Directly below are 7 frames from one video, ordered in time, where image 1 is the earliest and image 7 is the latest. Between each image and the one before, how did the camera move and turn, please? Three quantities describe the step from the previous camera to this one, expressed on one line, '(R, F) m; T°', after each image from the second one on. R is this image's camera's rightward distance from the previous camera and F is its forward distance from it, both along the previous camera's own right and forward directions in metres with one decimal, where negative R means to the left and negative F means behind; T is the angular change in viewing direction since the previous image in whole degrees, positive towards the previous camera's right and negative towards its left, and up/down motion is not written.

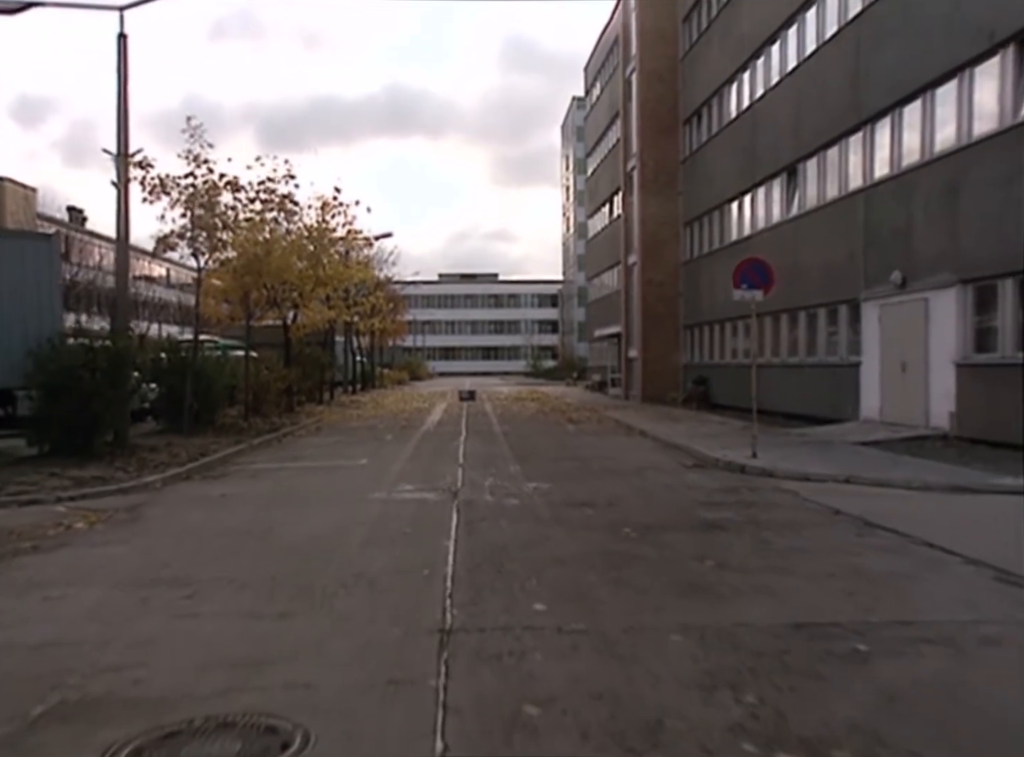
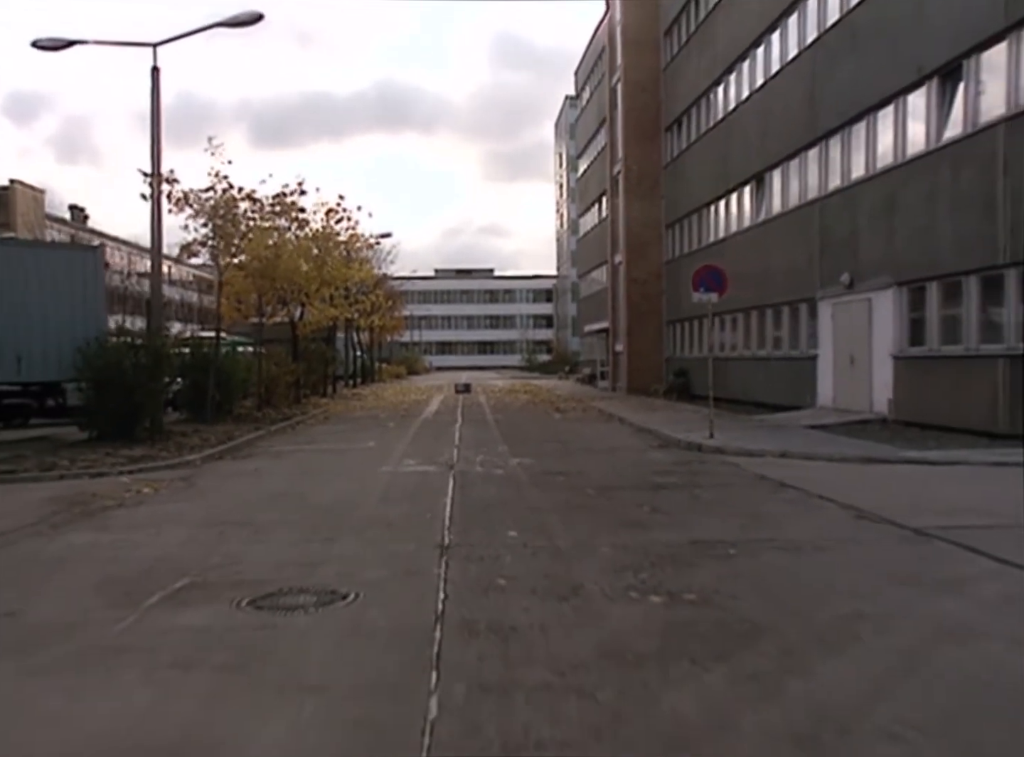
(+0.2, -2.3) m; 0°
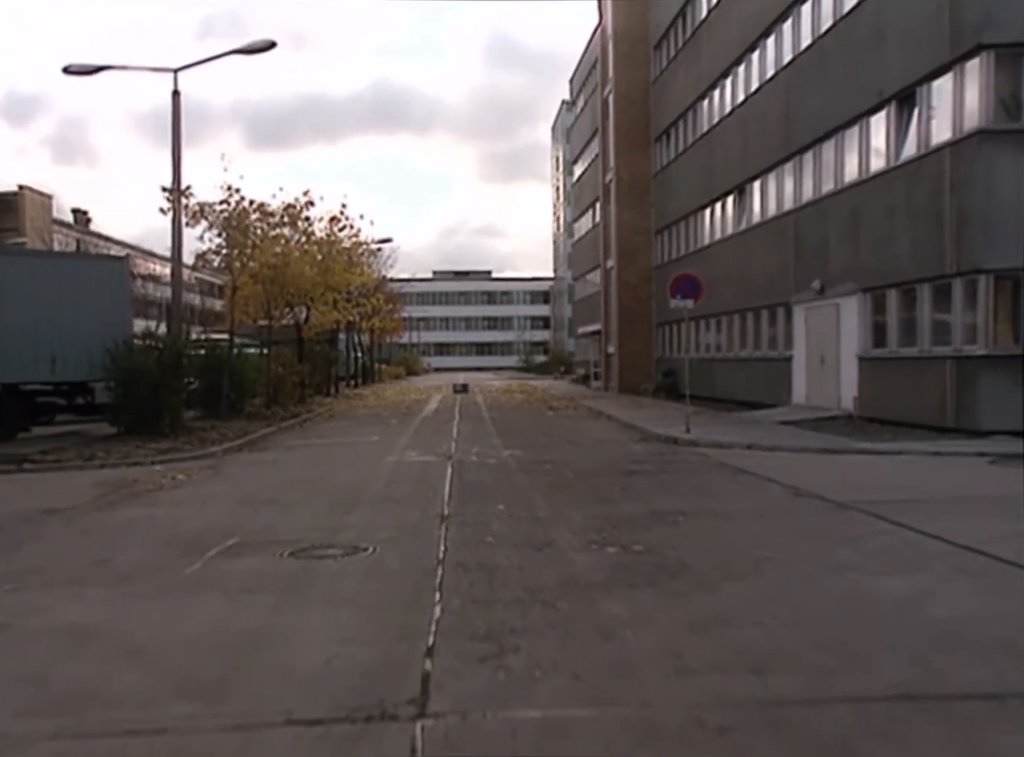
(+0.1, -1.6) m; 0°
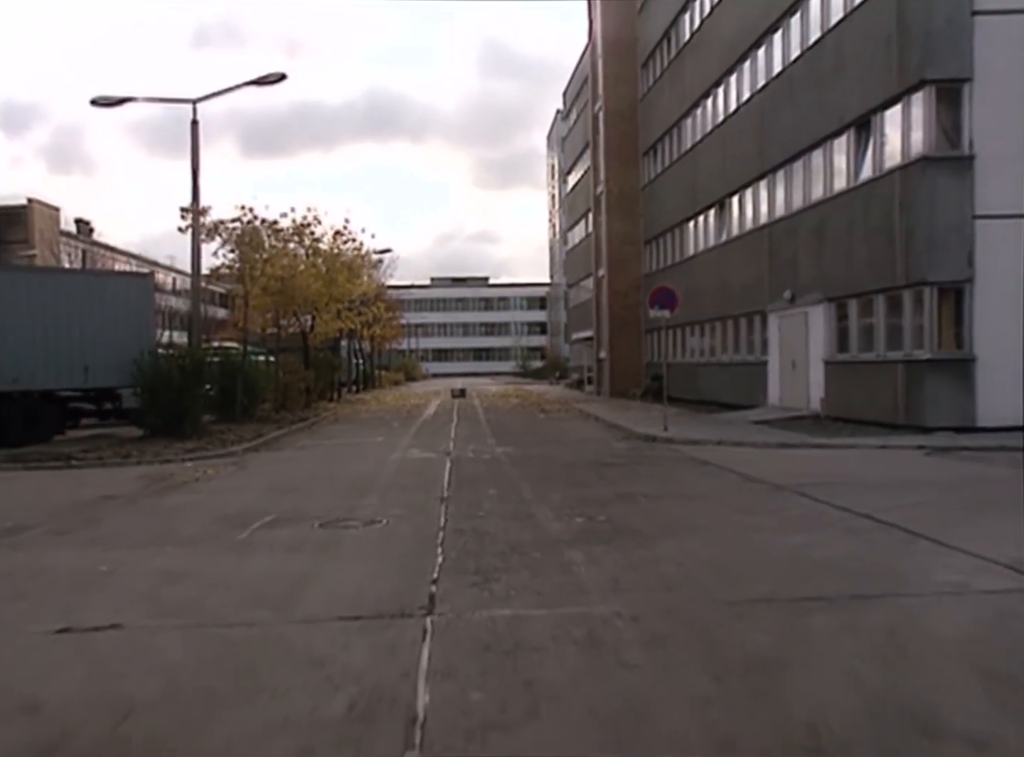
(+0.1, -1.8) m; 0°
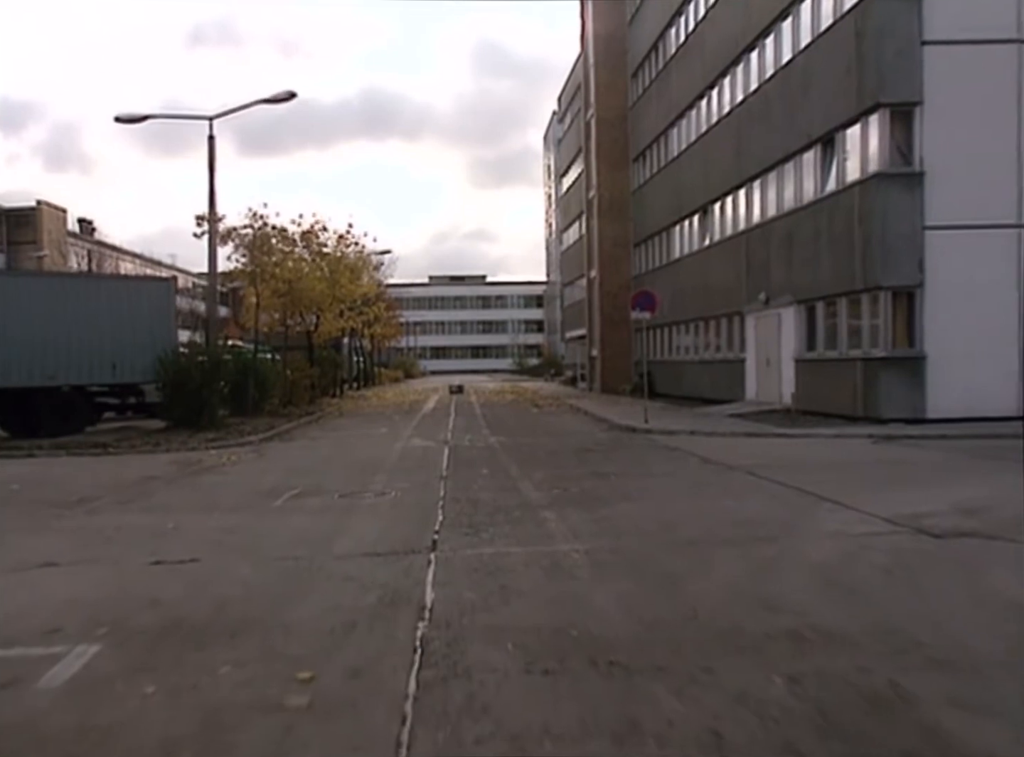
(+0.1, -1.8) m; 0°
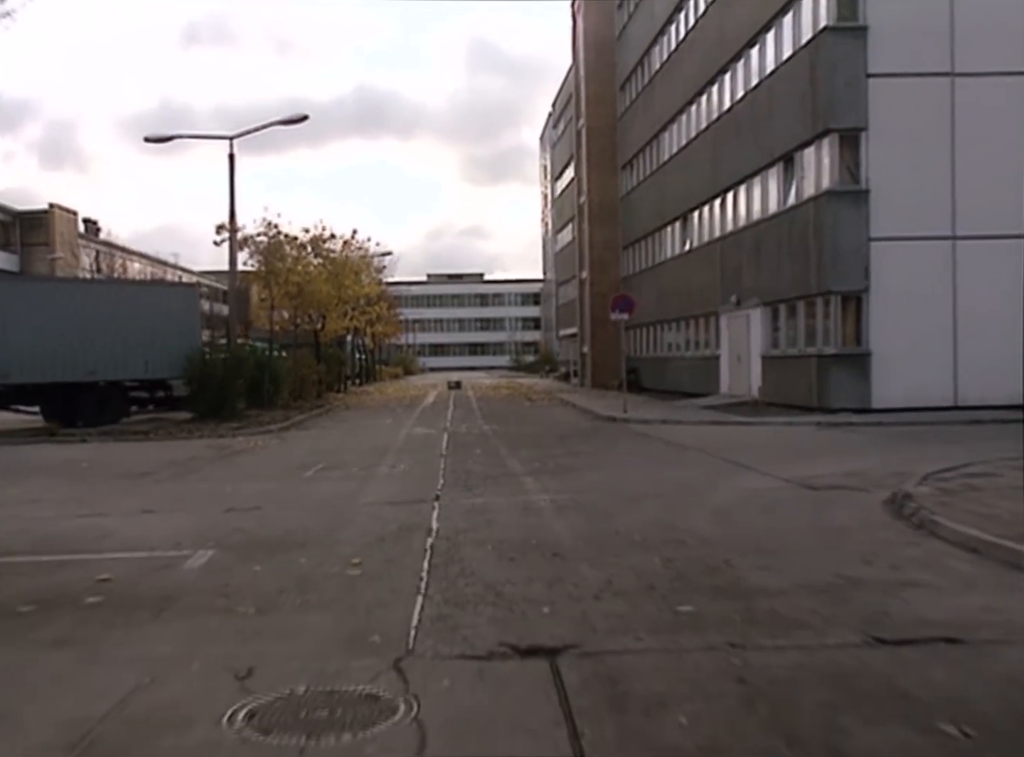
(+0.2, -2.5) m; 0°
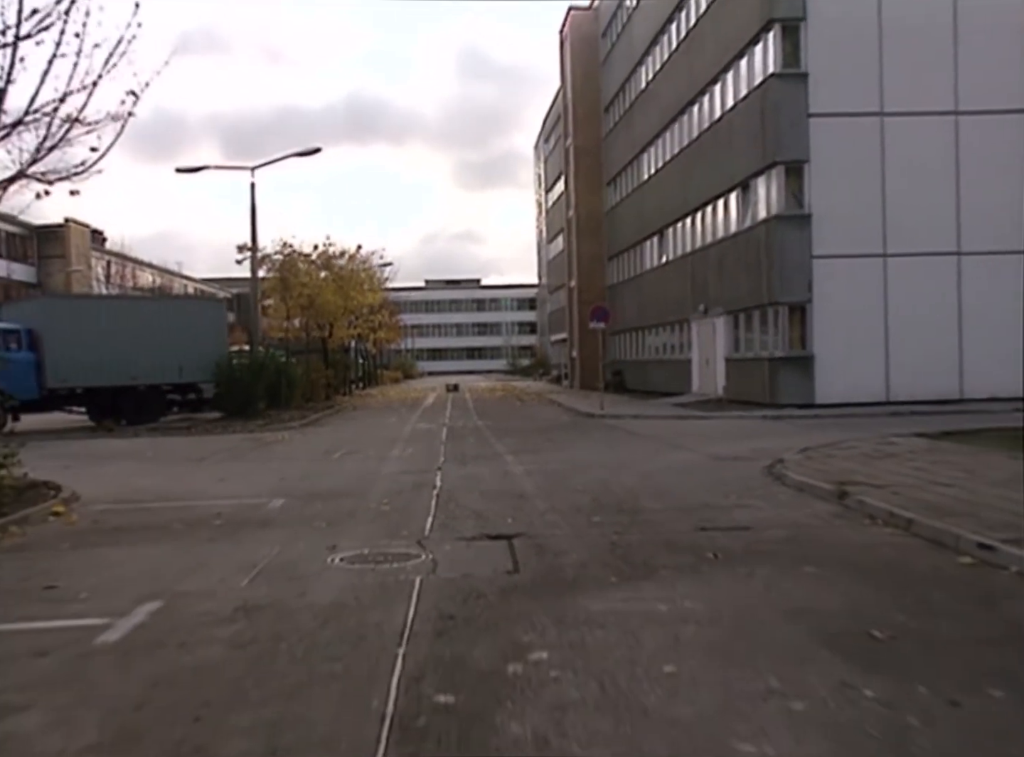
(+0.3, -3.3) m; 0°
